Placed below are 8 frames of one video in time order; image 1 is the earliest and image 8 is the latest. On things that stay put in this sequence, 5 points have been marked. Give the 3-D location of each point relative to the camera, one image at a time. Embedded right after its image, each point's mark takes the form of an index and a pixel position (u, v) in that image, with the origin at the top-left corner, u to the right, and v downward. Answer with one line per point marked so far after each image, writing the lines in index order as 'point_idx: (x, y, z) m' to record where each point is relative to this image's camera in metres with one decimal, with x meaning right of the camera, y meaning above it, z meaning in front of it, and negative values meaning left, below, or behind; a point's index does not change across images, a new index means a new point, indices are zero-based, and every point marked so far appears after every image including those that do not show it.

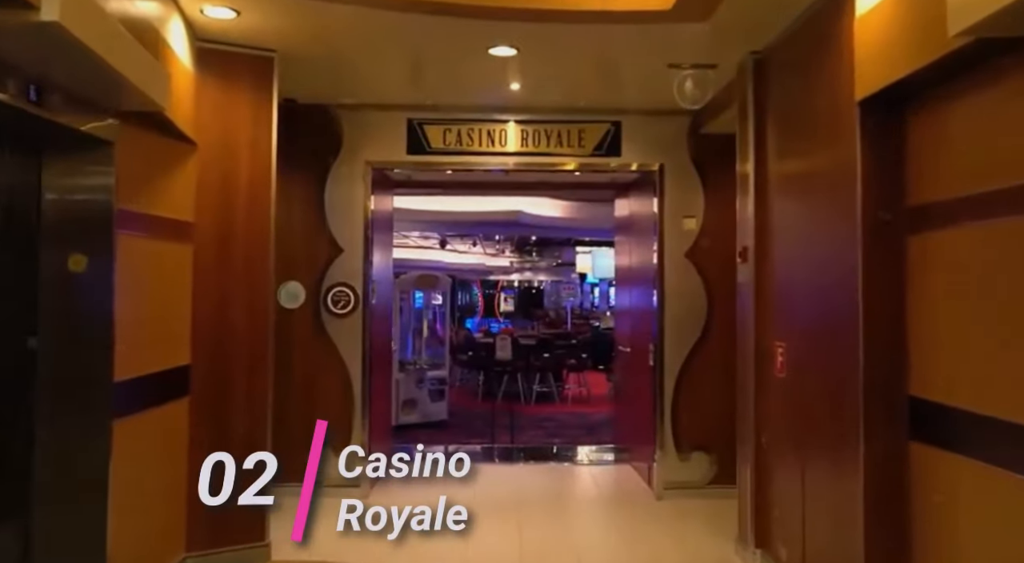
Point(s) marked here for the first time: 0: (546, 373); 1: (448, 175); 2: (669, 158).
0: (+0.6, -1.5, +12.4) m
1: (-0.5, +0.9, +6.0) m
2: (+1.1, +0.9, +5.3) m
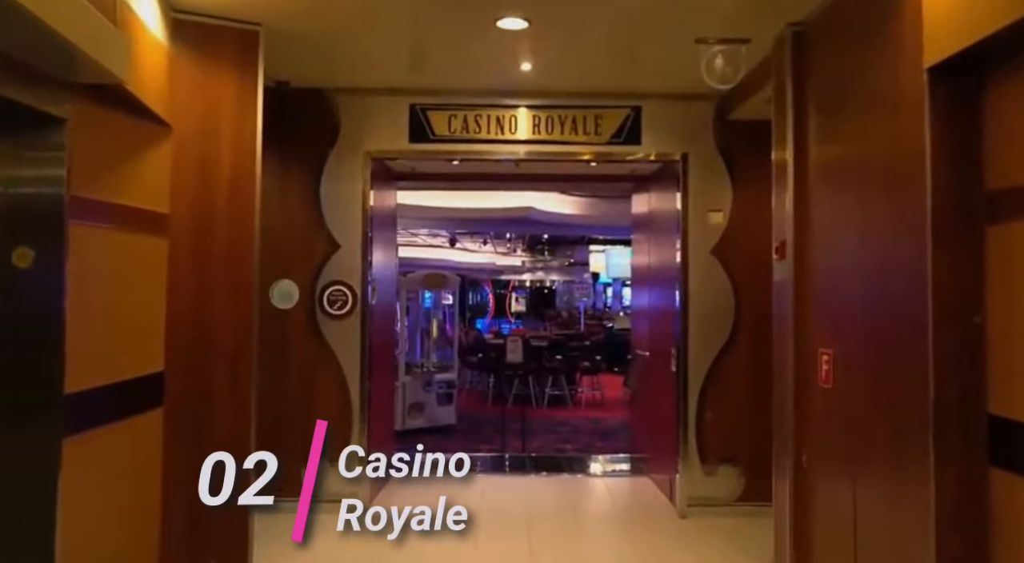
0: (+0.7, -1.5, +12.0) m
1: (-0.4, +0.9, +5.6) m
2: (+1.2, +0.9, +4.9) m
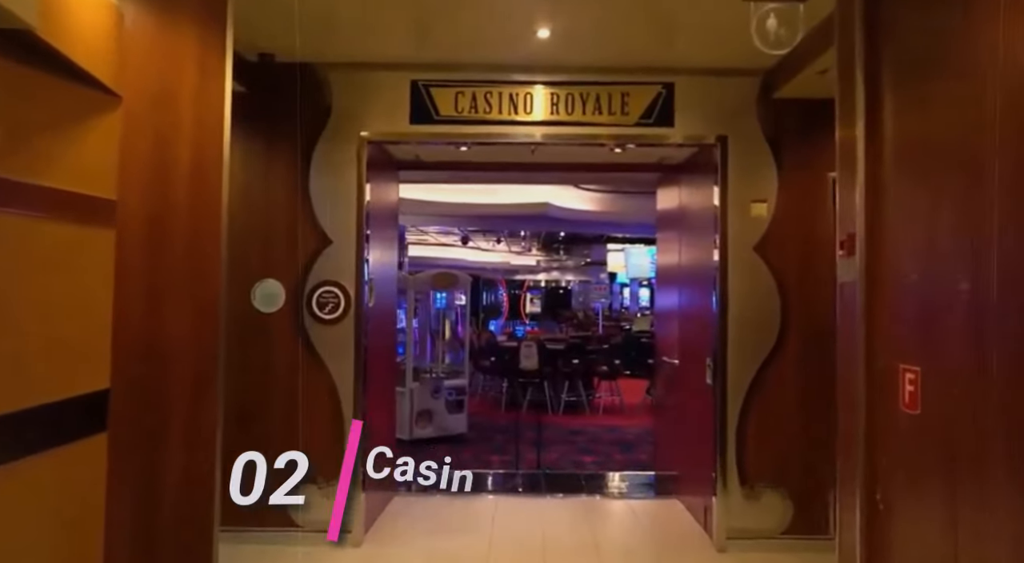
0: (+0.9, -1.5, +11.4) m
1: (-0.3, +0.9, +5.0) m
2: (+1.3, +0.9, +4.3) m
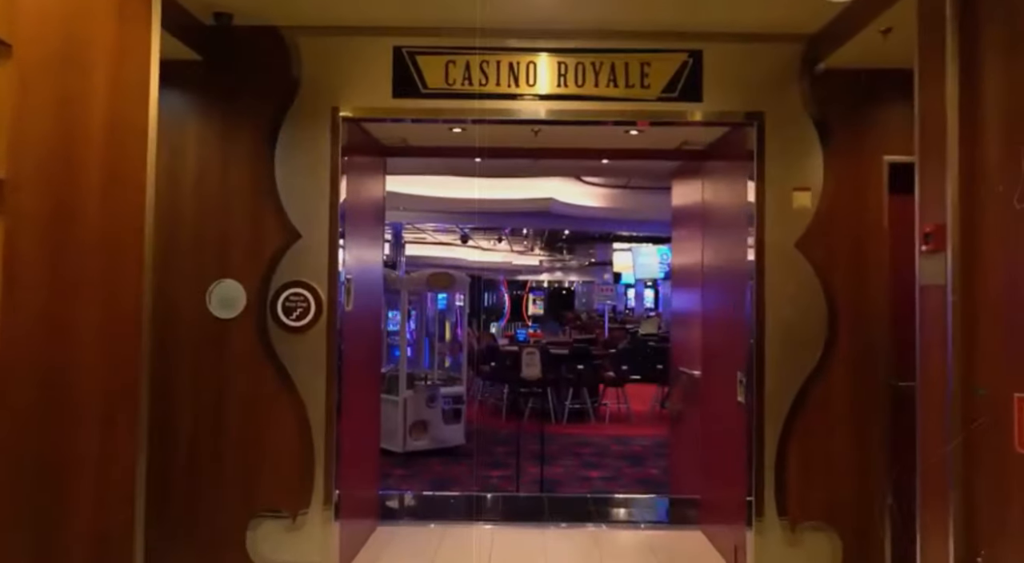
0: (+1.0, -1.5, +10.8) m
1: (-0.3, +0.9, +4.4) m
2: (+1.3, +0.9, +3.7) m
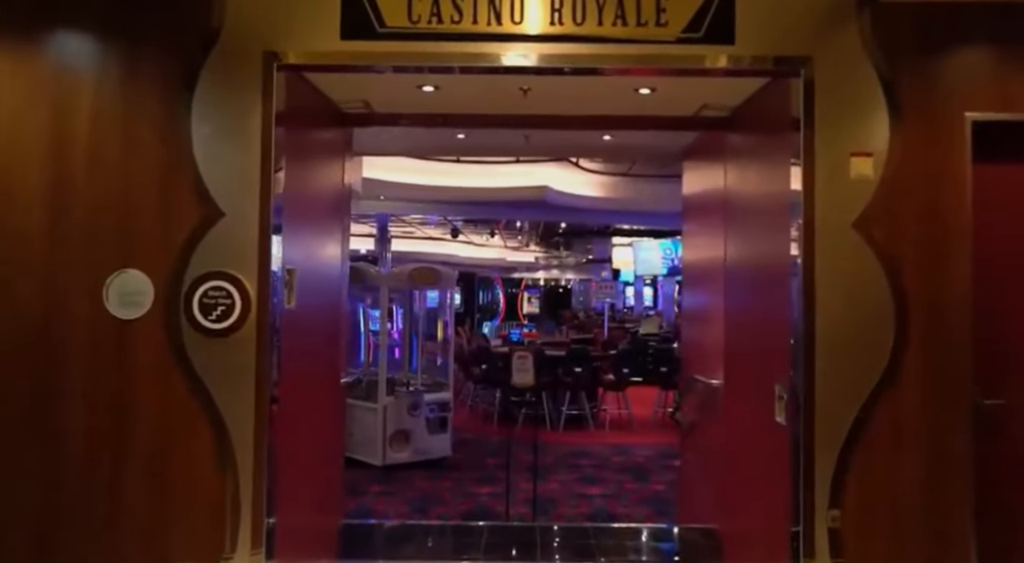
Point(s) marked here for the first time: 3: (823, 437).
0: (+0.9, -1.5, +10.1) m
1: (-0.4, +0.9, +3.6) m
2: (+1.2, +0.9, +2.9) m
3: (+1.2, -0.6, +2.9) m
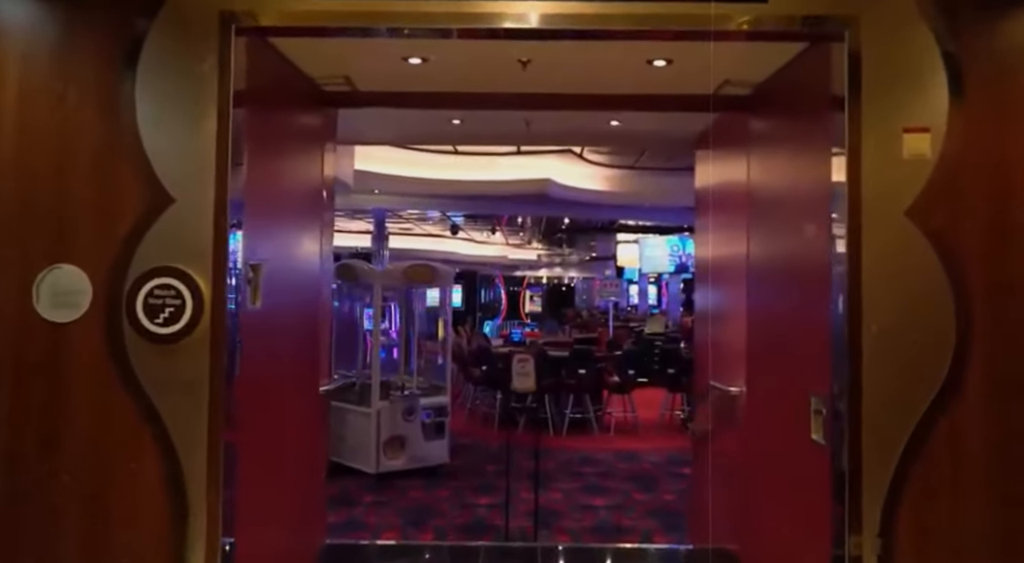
0: (+0.9, -1.5, +9.7) m
1: (-0.4, +0.9, +3.2) m
2: (+1.2, +0.9, +2.5) m
3: (+1.2, -0.6, +2.5) m
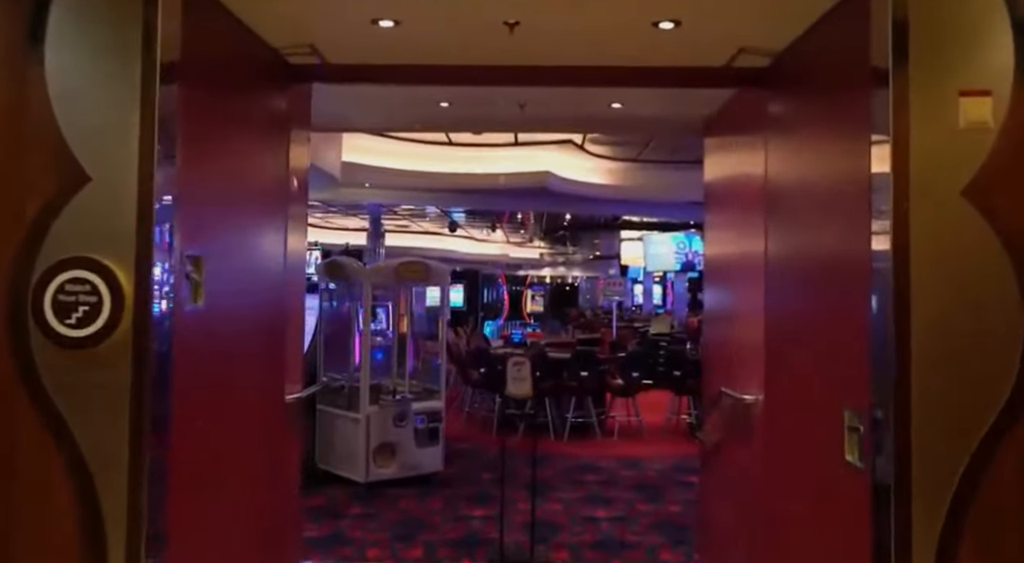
0: (+0.9, -1.4, +9.3) m
1: (-0.5, +0.9, +2.8) m
2: (+1.1, +0.9, +2.1) m
3: (+1.1, -0.6, +2.1) m
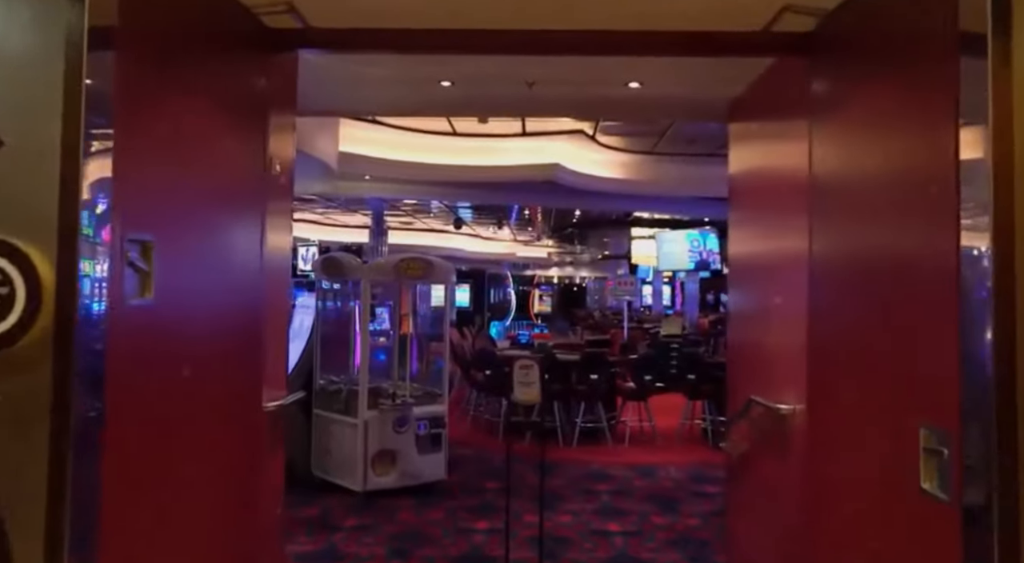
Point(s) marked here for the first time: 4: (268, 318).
0: (+0.9, -1.4, +8.9) m
1: (-0.4, +0.9, +2.4) m
2: (+1.1, +1.0, +1.7) m
3: (+1.1, -0.5, +1.7) m
4: (-1.0, -0.1, +3.2) m
